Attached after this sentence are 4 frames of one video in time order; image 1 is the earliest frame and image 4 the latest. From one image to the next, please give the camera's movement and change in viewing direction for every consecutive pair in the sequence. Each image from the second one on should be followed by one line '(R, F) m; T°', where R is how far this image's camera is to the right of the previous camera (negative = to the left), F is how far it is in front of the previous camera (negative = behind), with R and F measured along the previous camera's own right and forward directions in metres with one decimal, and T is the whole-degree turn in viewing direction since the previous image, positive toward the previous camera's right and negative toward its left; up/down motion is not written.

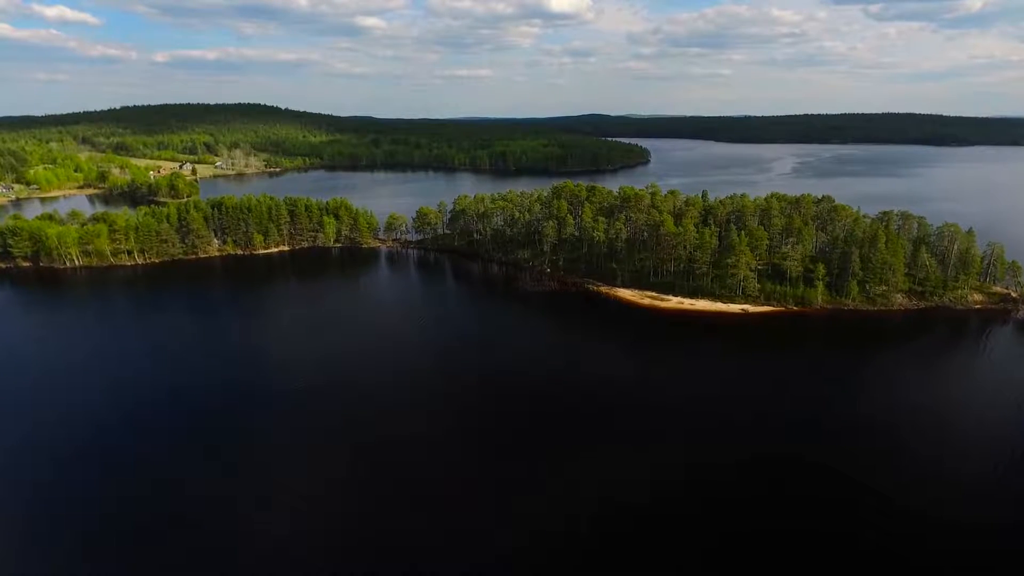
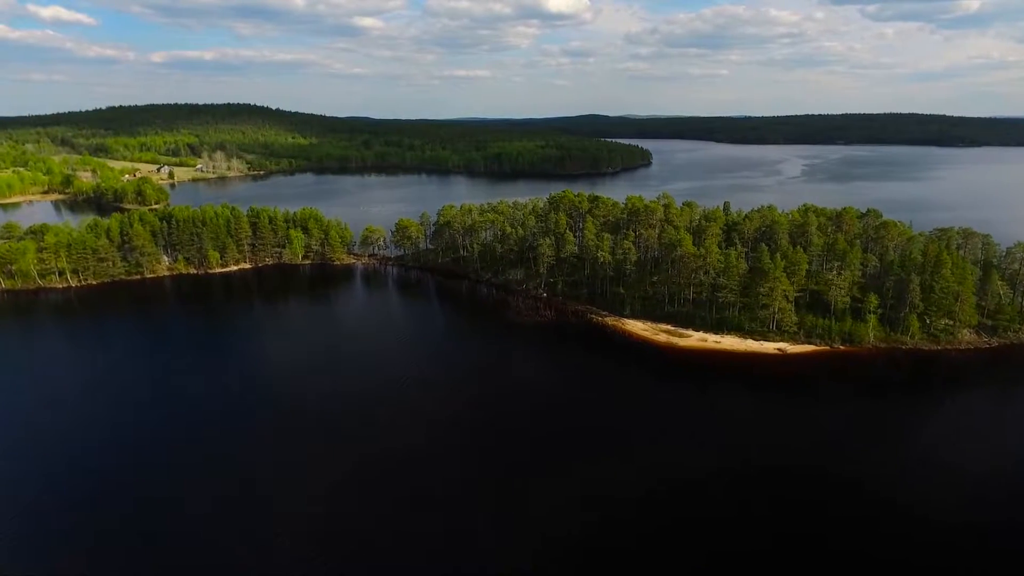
(+0.4, +5.6) m; 0°
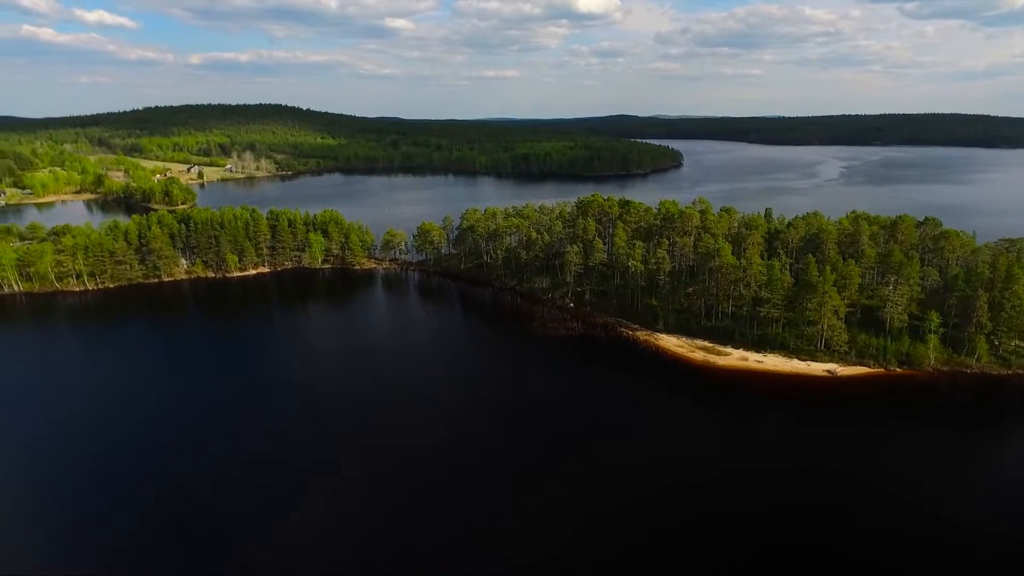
(+0.1, +1.8) m; -3°
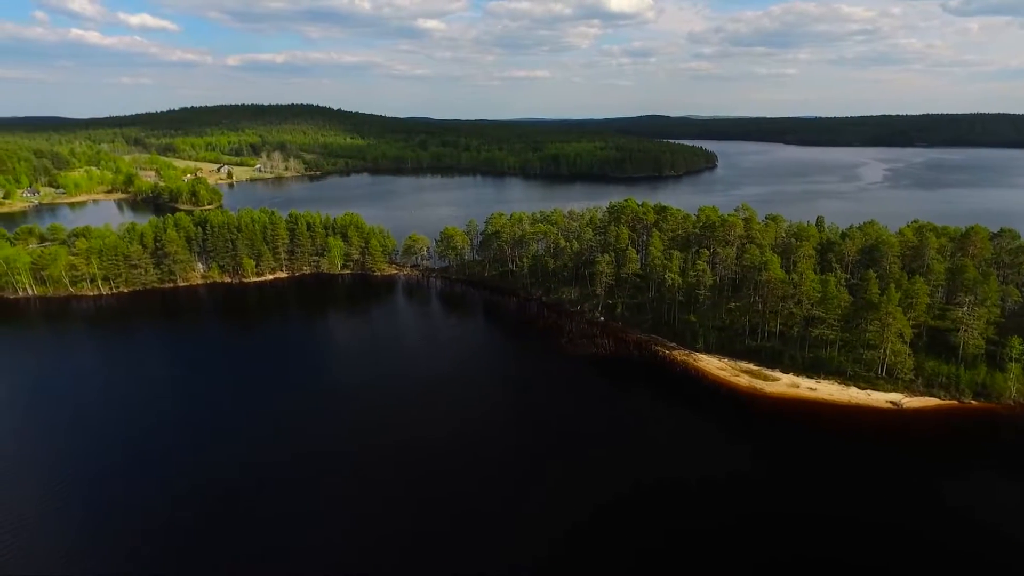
(+0.1, +2.1) m; -3°
